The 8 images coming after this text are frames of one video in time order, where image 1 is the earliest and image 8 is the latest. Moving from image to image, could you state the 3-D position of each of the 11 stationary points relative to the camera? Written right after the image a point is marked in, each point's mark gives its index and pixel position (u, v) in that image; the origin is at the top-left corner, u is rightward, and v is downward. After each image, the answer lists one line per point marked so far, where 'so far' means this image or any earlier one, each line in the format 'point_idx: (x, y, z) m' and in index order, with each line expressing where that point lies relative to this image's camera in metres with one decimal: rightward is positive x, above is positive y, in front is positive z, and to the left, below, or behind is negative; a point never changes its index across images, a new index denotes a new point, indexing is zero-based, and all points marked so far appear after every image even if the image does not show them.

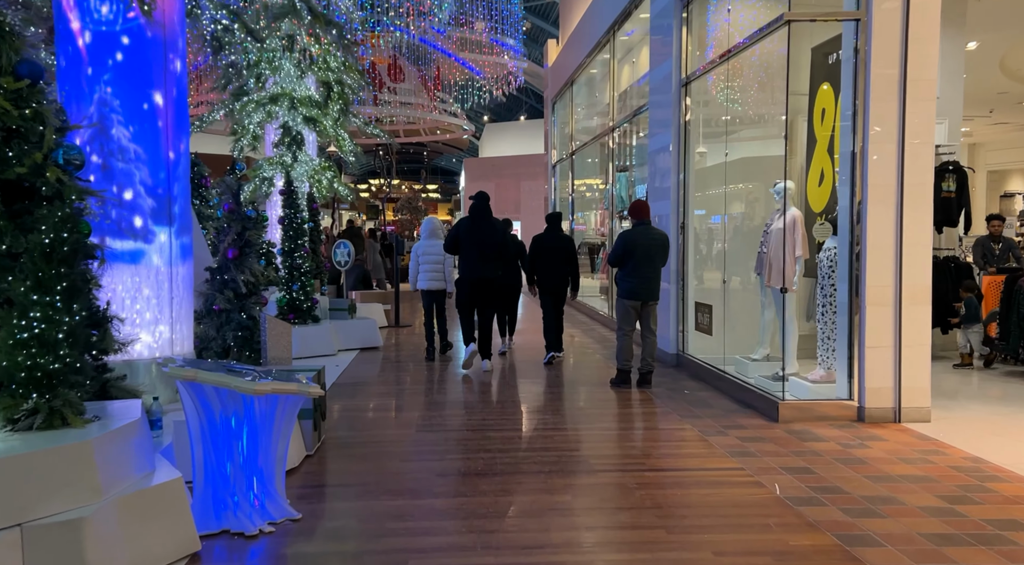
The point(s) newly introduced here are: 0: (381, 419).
0: (-0.8, -0.9, +5.2) m
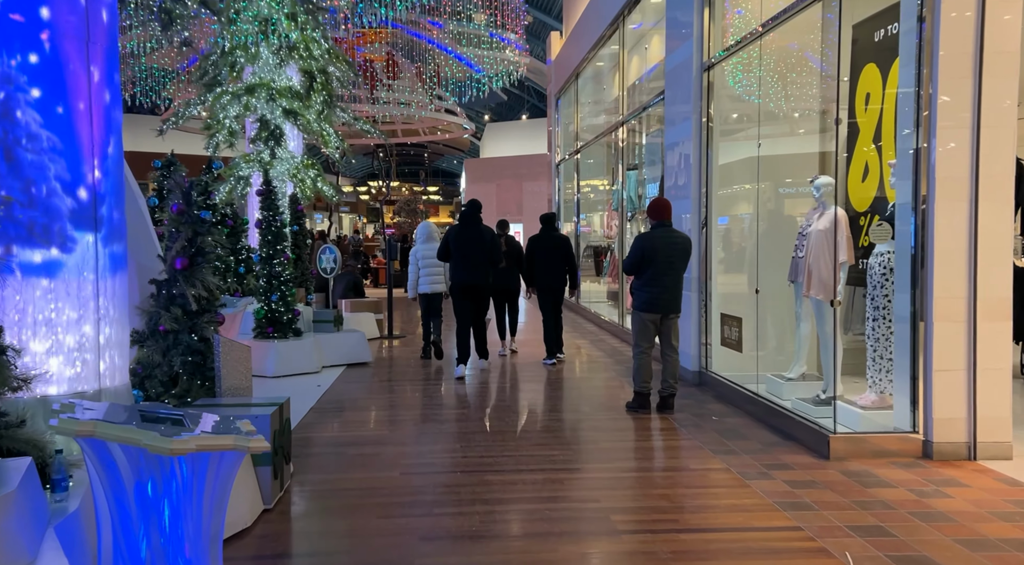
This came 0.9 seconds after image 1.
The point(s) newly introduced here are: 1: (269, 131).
0: (-0.8, -1.0, +4.5) m
1: (-2.2, +1.4, +7.3) m
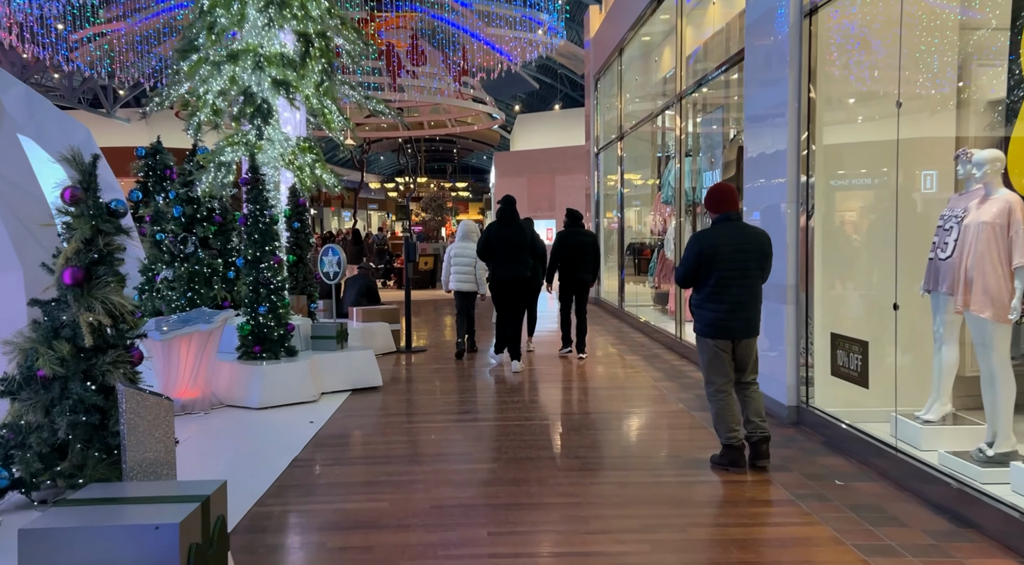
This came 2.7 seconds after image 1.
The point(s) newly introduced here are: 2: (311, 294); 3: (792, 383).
0: (-0.6, -1.0, +3.2) m
1: (-1.9, +1.3, +6.0) m
2: (-1.8, -0.1, +7.3) m
3: (+1.7, -0.6, +5.0) m
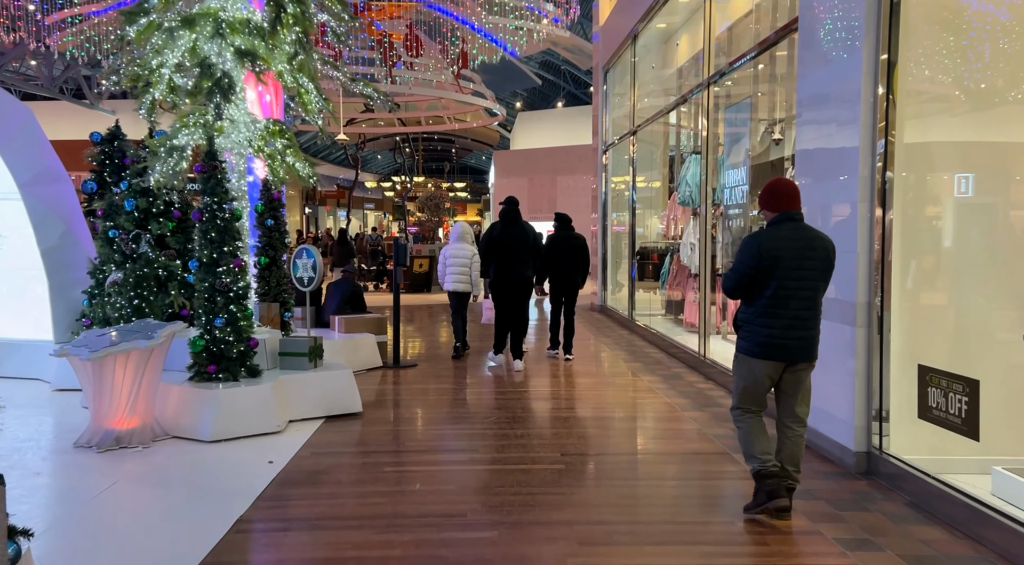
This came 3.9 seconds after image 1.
0: (-0.6, -1.1, +2.3) m
1: (-1.9, +1.3, +5.1) m
2: (-1.8, -0.1, +6.4) m
3: (+1.8, -0.7, +4.1) m
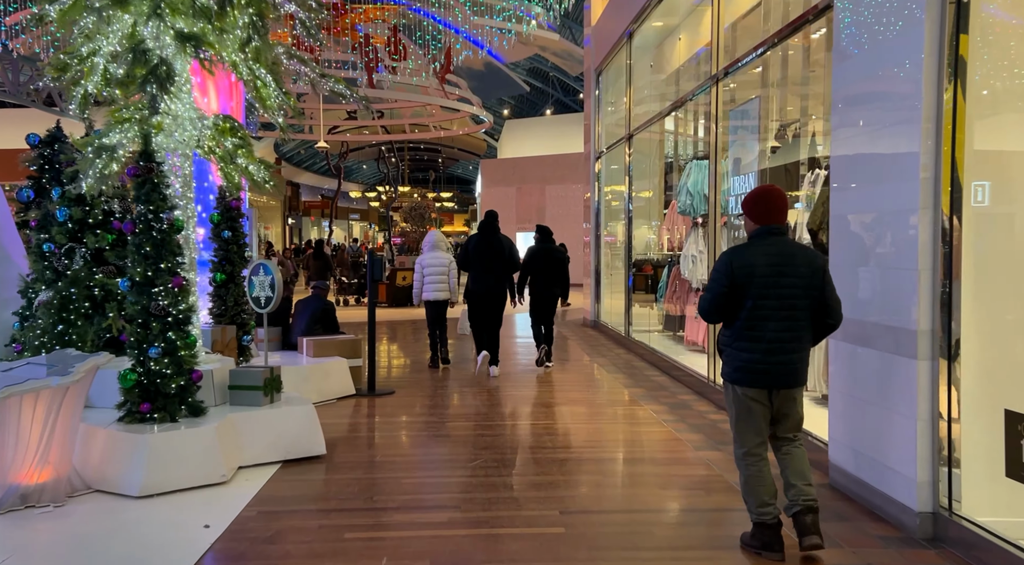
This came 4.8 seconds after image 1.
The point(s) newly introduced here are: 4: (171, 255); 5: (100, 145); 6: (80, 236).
0: (-0.6, -1.1, +1.5) m
1: (-1.9, +1.2, +4.4) m
2: (-1.9, -0.3, +5.6) m
3: (+1.7, -0.8, +3.4) m
4: (-1.8, +0.1, +4.3) m
5: (-2.2, +0.7, +4.3) m
6: (-2.8, +0.3, +5.2) m
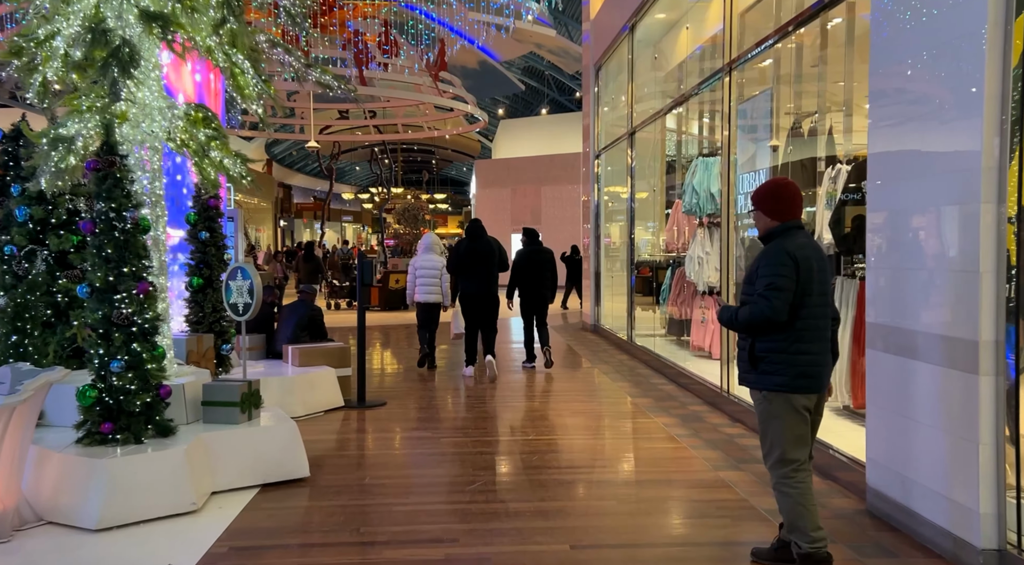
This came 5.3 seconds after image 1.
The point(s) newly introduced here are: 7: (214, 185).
0: (-0.6, -1.2, +1.1) m
1: (-1.9, +1.1, +3.9) m
2: (-1.9, -0.3, +5.2) m
3: (+1.7, -0.8, +3.0) m
4: (-1.8, +0.1, +3.9) m
5: (-2.2, +0.7, +3.9) m
6: (-2.8, +0.3, +4.8) m
7: (-1.7, +0.5, +4.5) m
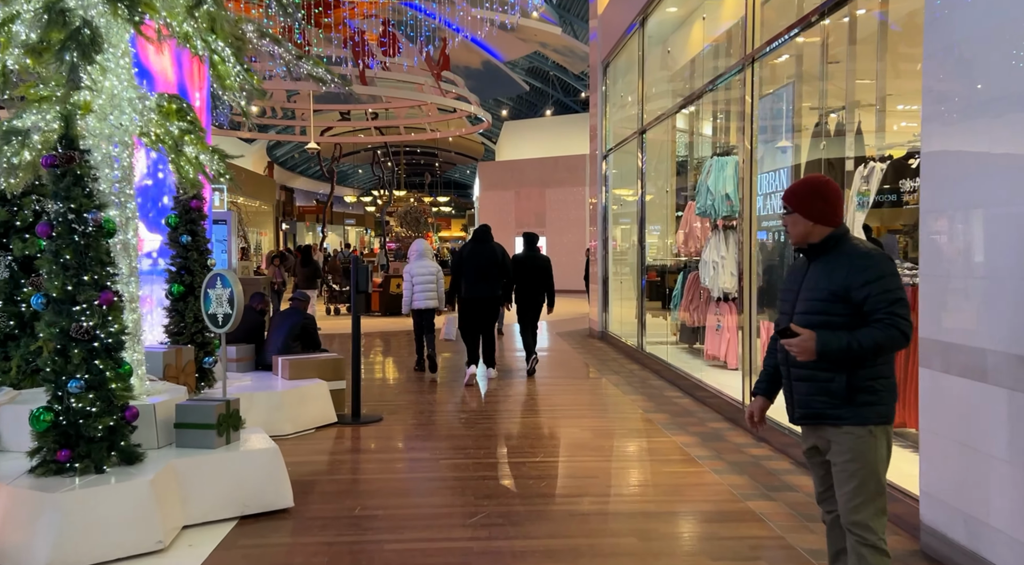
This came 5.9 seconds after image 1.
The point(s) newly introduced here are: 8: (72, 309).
0: (-0.6, -1.2, +0.7) m
1: (-1.9, +1.1, +3.5) m
2: (-1.8, -0.3, +4.8) m
3: (+1.8, -0.9, +2.6) m
4: (-1.8, +0.1, +3.5) m
5: (-2.2, +0.7, +3.5) m
6: (-2.8, +0.2, +4.4) m
7: (-1.6, +0.5, +4.1) m
8: (-1.8, -0.1, +3.4) m
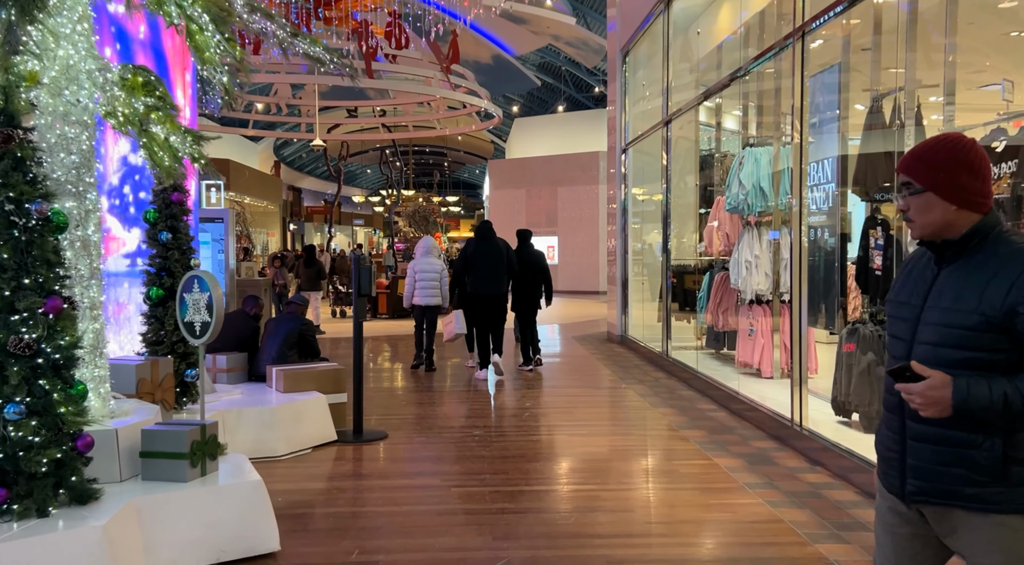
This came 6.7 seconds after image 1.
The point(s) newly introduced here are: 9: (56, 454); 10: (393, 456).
0: (-0.5, -1.2, +0.1) m
1: (-1.8, +1.1, +3.0) m
2: (-1.7, -0.4, +4.2) m
3: (+1.8, -0.9, +2.0) m
4: (-1.7, +0.1, +2.9) m
5: (-2.1, +0.7, +2.9) m
6: (-2.6, +0.2, +3.9) m
7: (-1.5, +0.5, +3.5) m
8: (-1.7, -0.1, +2.8) m
9: (-1.6, -0.6, +2.8) m
10: (-0.7, -1.1, +4.8) m
